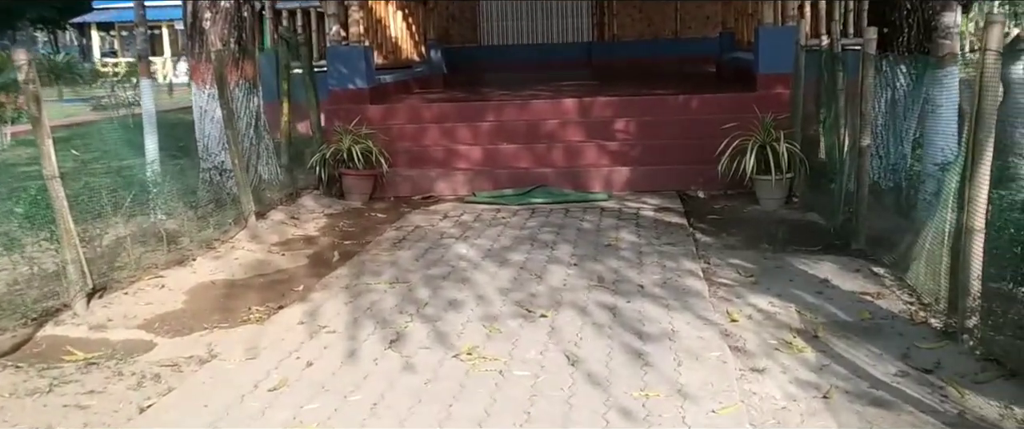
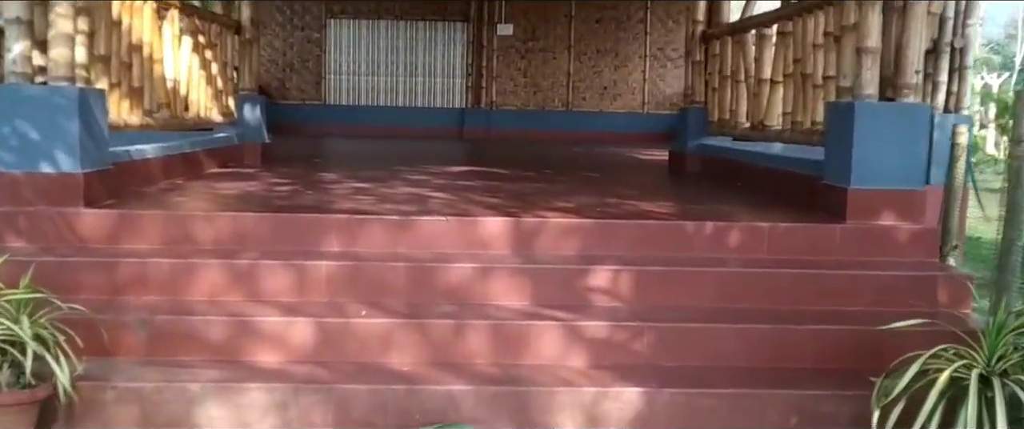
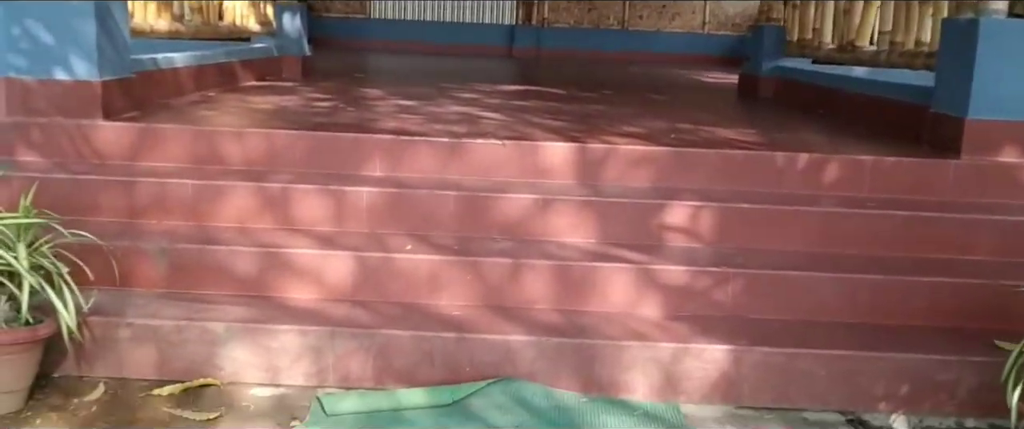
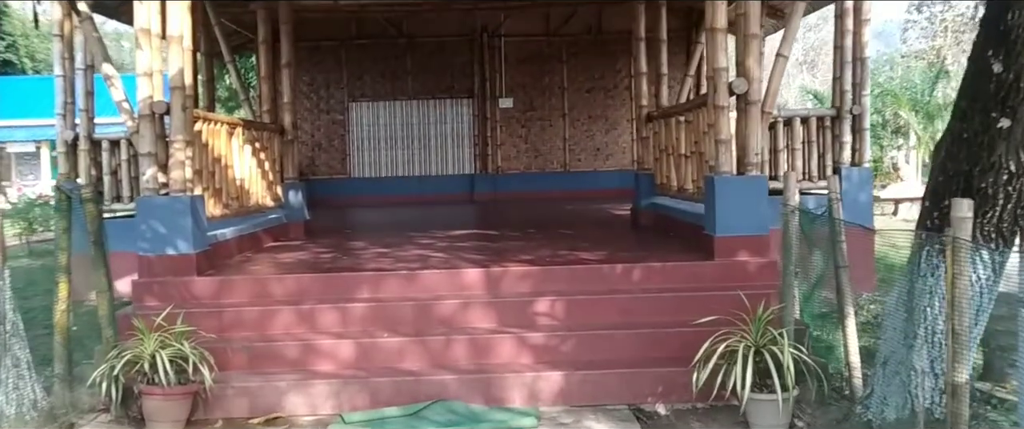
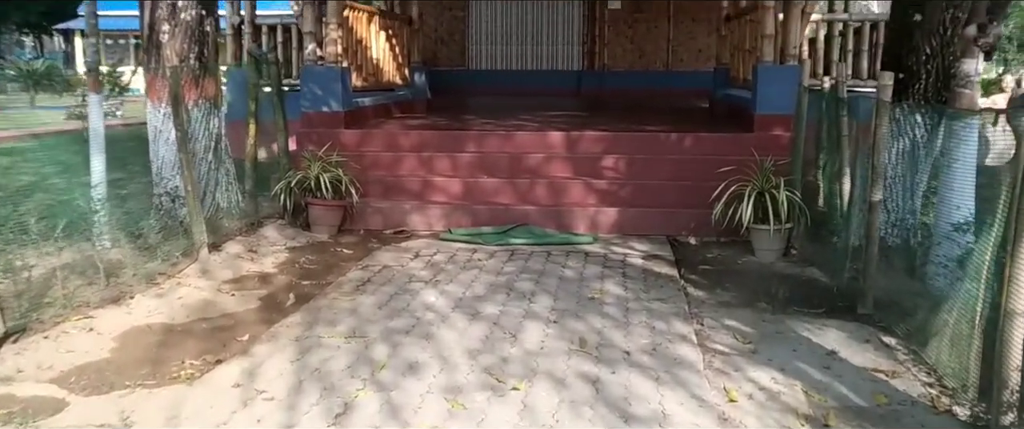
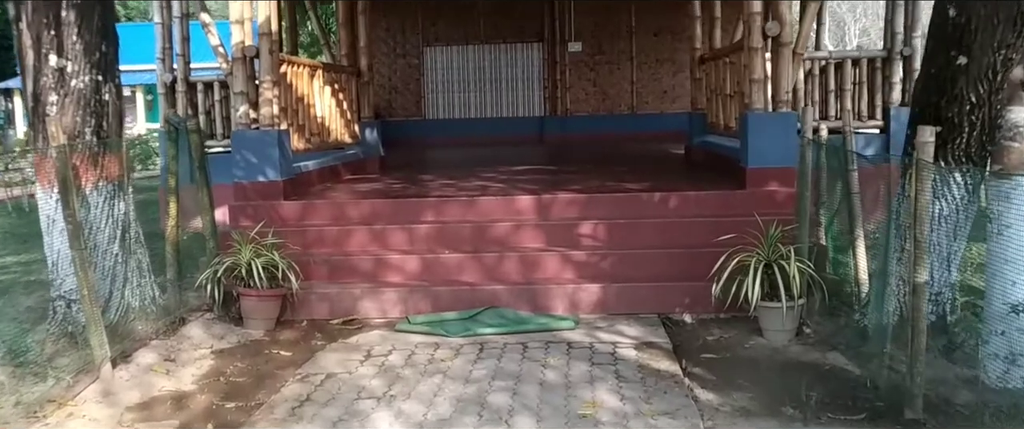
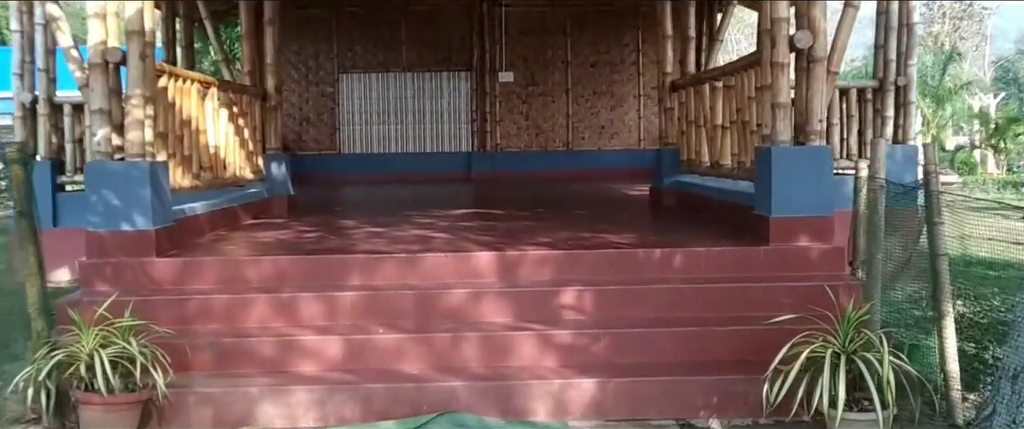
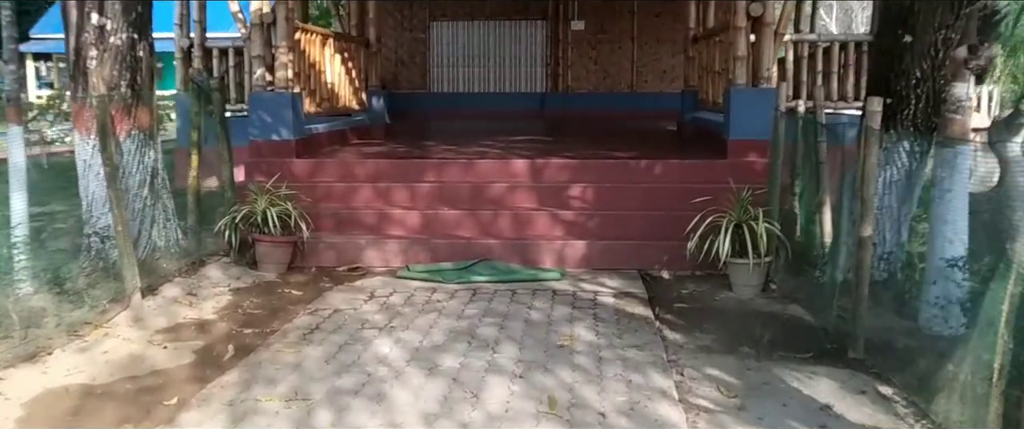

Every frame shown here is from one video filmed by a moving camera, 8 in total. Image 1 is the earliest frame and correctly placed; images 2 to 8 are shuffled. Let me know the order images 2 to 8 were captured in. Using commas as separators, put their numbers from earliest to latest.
5, 8, 6, 4, 7, 2, 3
